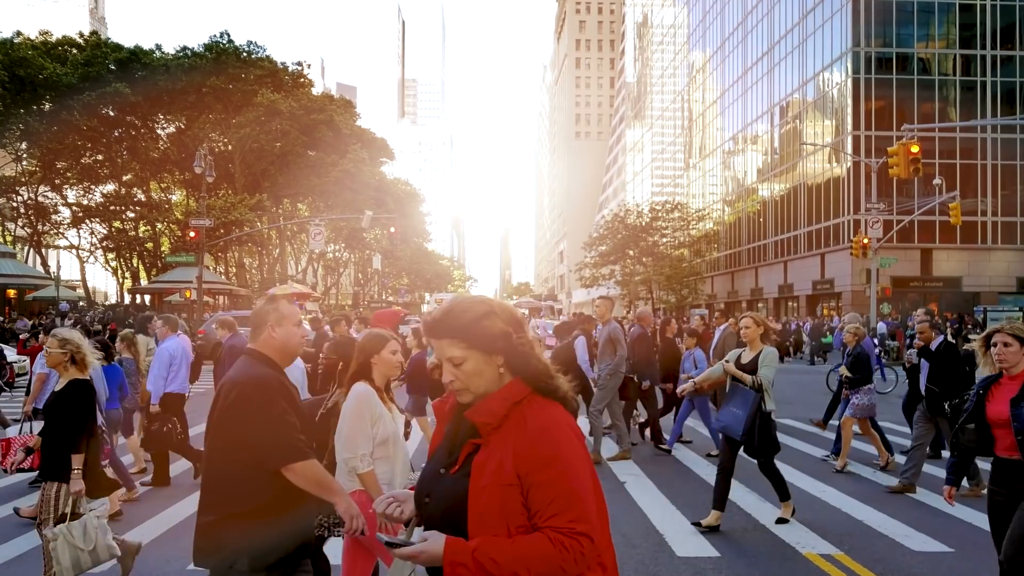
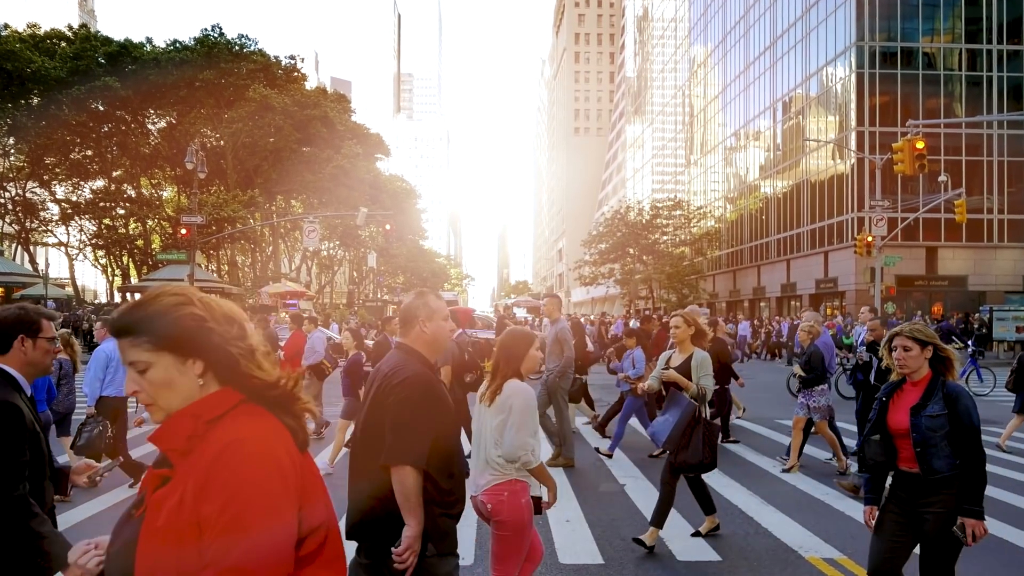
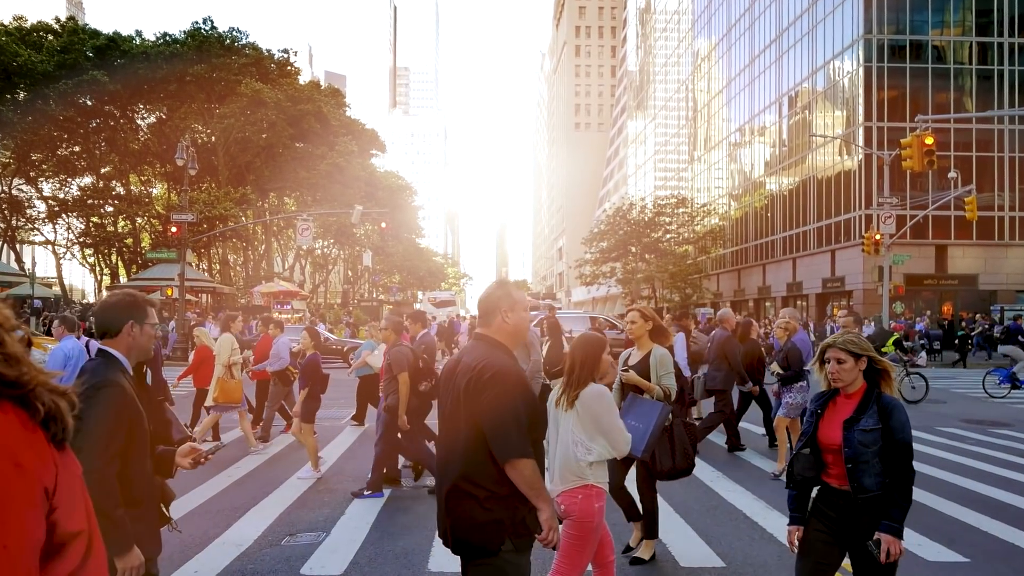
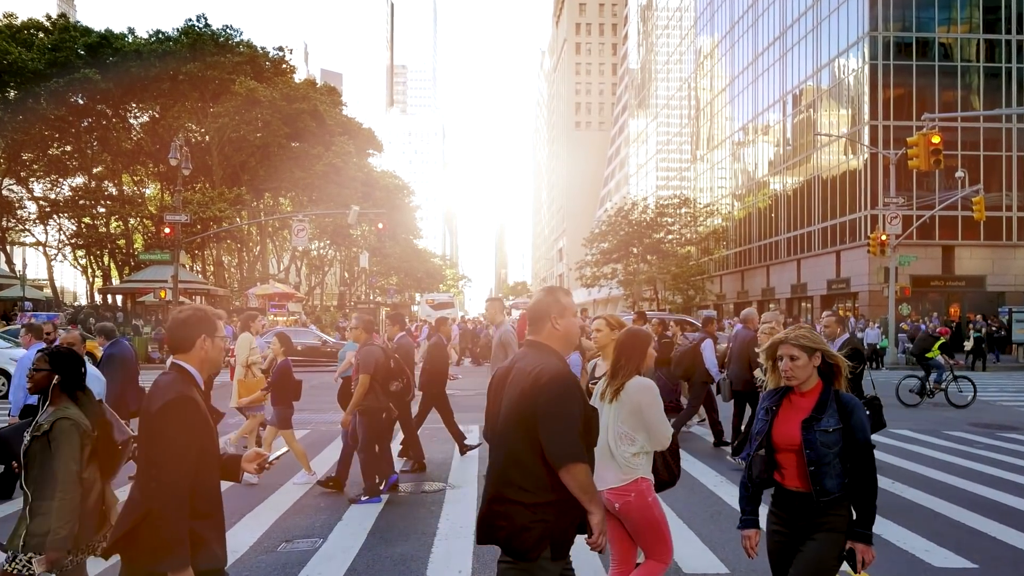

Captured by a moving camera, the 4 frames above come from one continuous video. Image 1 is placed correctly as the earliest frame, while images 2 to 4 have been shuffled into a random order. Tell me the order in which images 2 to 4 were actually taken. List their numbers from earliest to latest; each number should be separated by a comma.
2, 3, 4
